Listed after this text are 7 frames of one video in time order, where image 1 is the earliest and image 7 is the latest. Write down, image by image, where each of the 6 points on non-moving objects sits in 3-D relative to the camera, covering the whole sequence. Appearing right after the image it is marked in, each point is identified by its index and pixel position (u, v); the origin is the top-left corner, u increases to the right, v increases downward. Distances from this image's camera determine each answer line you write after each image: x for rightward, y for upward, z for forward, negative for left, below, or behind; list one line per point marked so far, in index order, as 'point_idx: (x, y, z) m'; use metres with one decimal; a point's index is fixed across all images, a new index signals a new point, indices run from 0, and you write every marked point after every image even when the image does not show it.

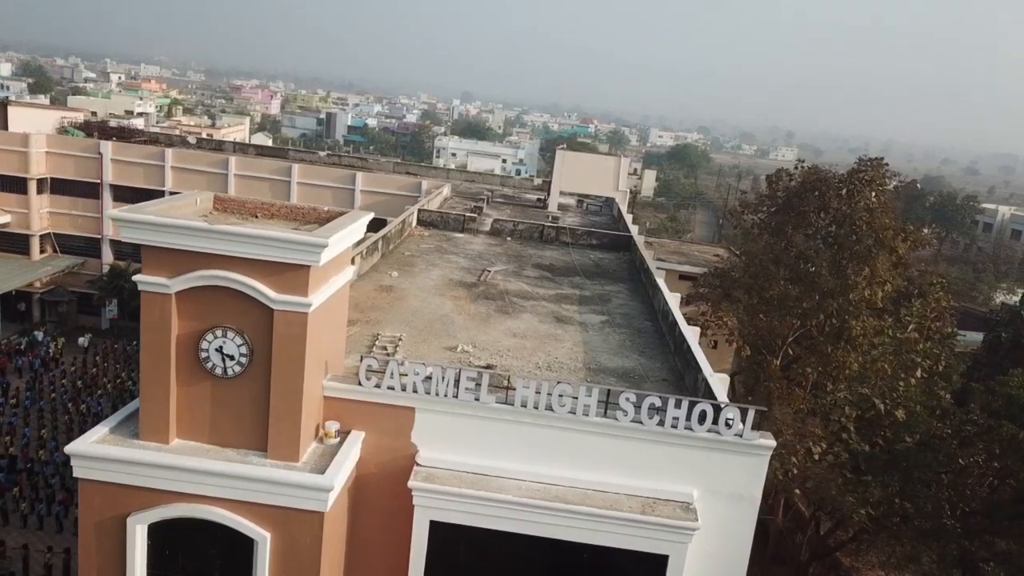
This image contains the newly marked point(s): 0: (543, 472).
0: (+0.4, -2.2, +9.1) m
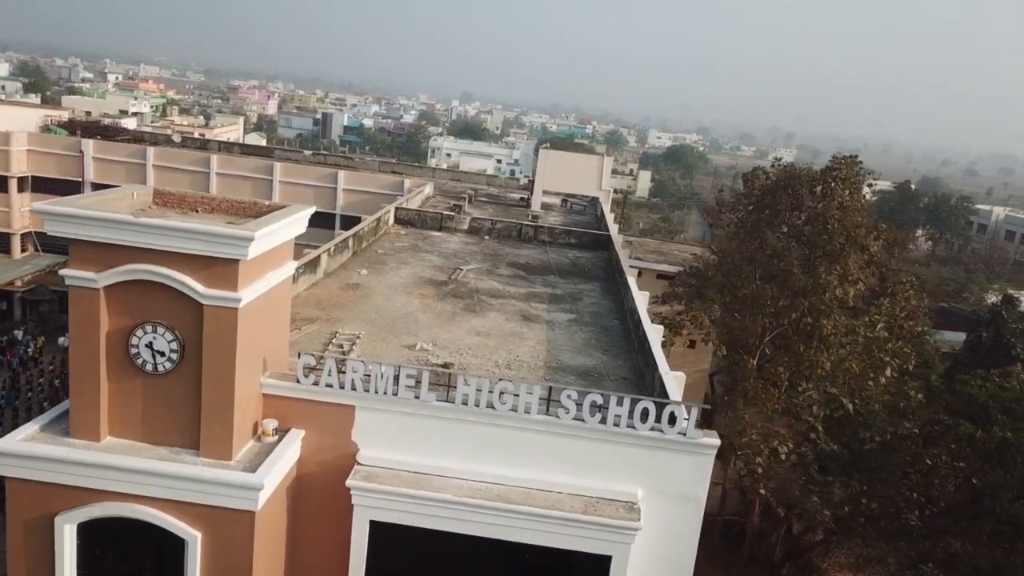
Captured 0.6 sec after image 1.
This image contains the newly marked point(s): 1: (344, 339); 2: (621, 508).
0: (-0.3, -2.2, +8.9) m
1: (-2.8, -0.9, +12.7) m
2: (+1.2, -2.5, +8.7) m
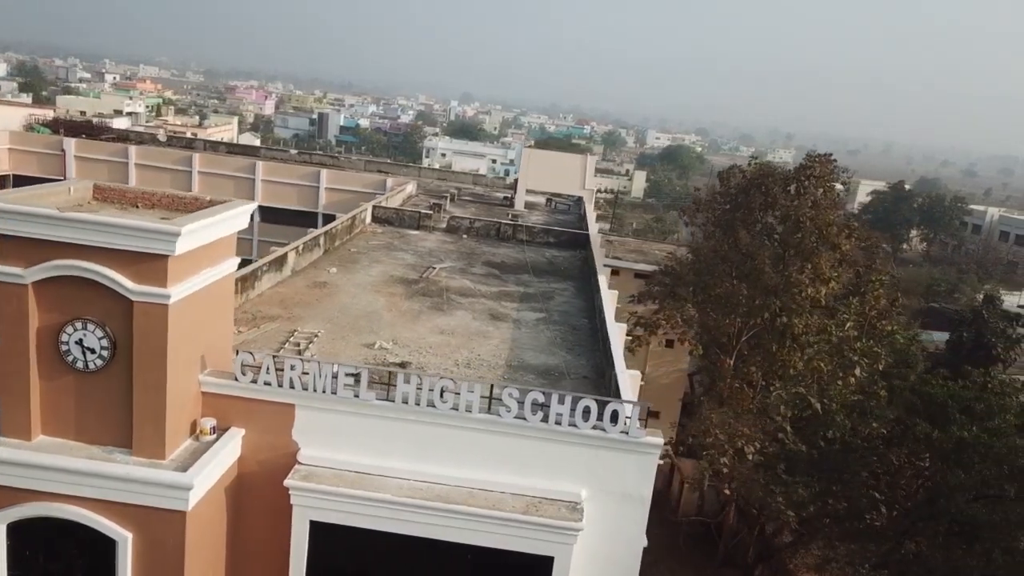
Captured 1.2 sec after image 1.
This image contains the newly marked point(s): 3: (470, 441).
0: (-1.0, -2.1, +8.8) m
1: (-3.5, -0.8, +12.6) m
2: (+0.6, -2.5, +8.6) m
3: (-0.5, -1.7, +8.7) m
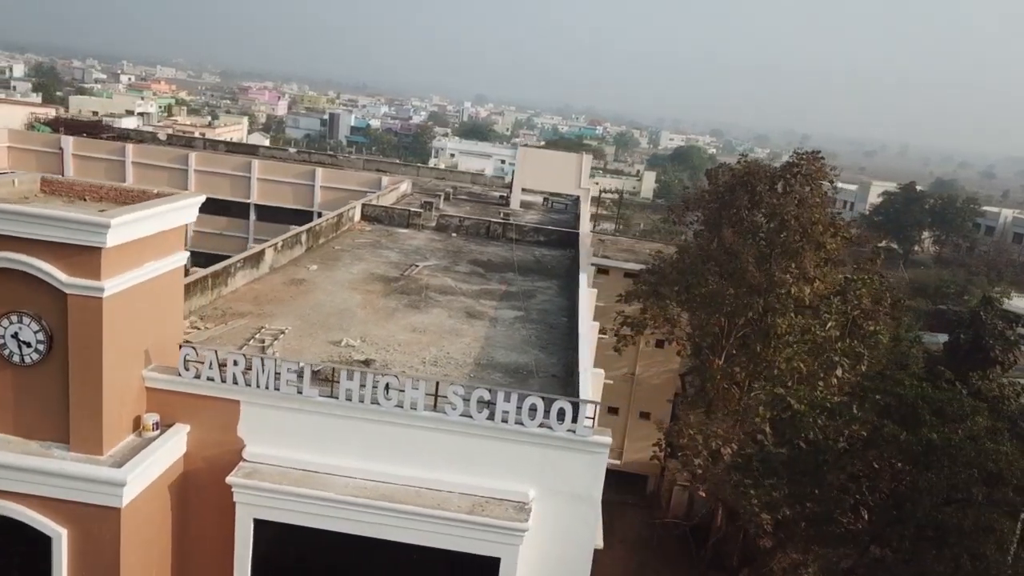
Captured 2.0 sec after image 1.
0: (-1.6, -2.1, +8.6) m
1: (-4.0, -0.8, +12.5) m
2: (0.0, -2.4, +8.4) m
3: (-1.1, -1.7, +8.5) m
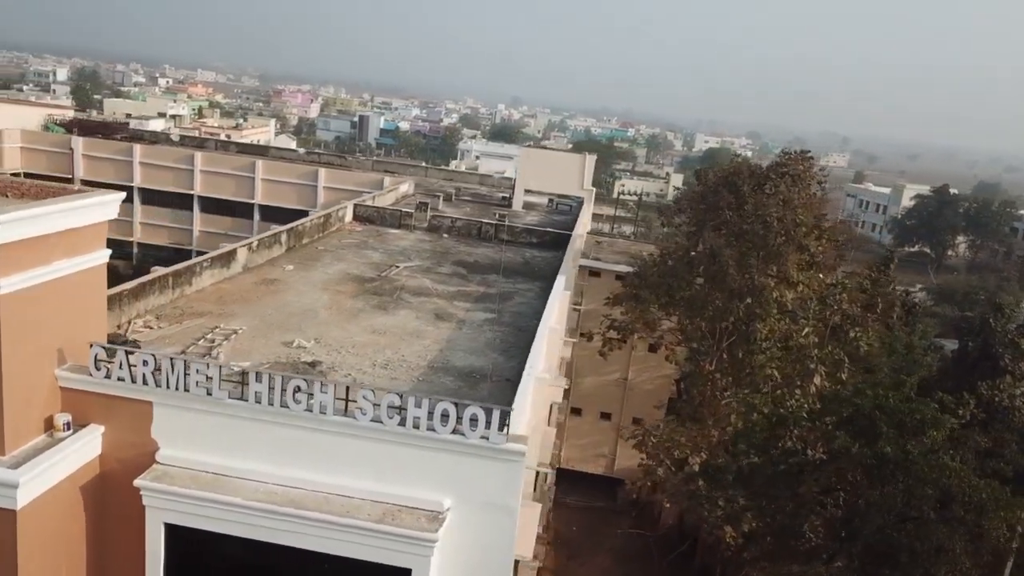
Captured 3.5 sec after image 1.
0: (-2.5, -2.1, +8.4) m
1: (-4.7, -0.8, +12.3) m
2: (-1.0, -2.4, +8.1) m
3: (-2.0, -1.7, +8.3) m
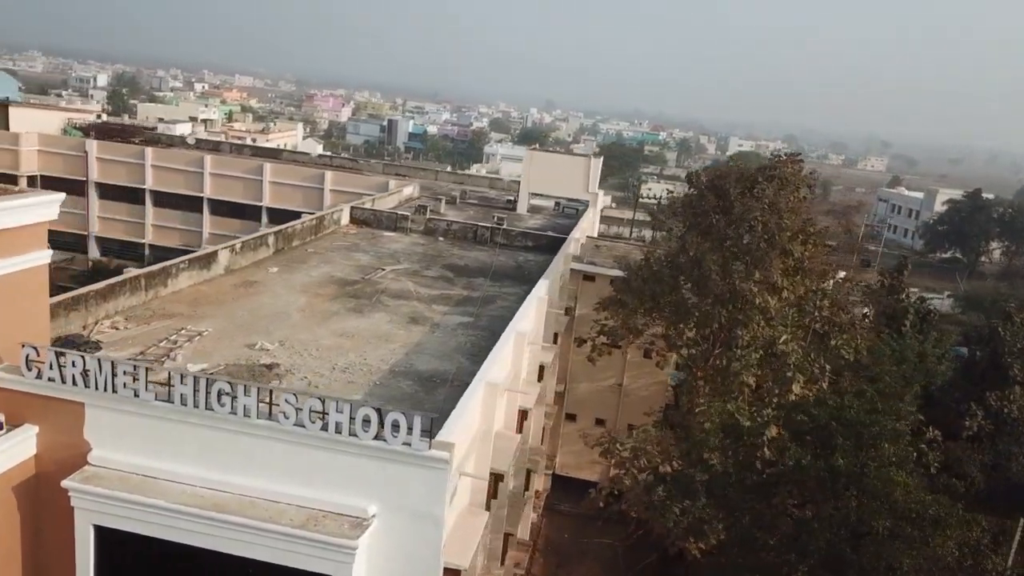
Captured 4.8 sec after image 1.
0: (-3.3, -2.1, +8.3) m
1: (-5.3, -0.8, +12.4) m
2: (-1.7, -2.5, +8.0) m
3: (-2.8, -1.7, +8.2) m
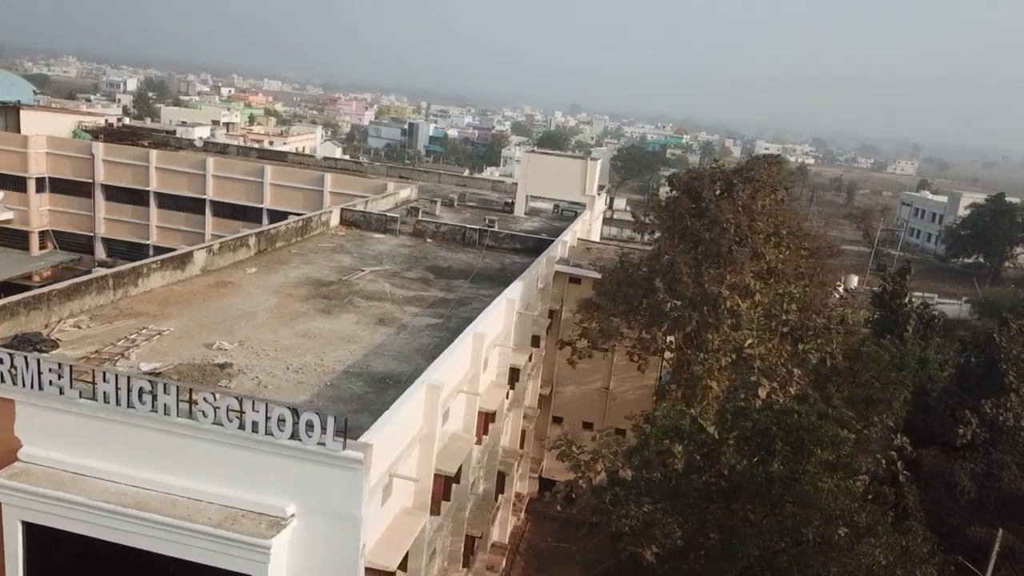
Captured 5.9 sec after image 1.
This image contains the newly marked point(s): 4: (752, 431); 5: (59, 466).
0: (-4.1, -2.1, +8.4) m
1: (-6.1, -0.8, +12.5) m
2: (-2.6, -2.5, +8.0) m
3: (-3.6, -1.7, +8.2) m
4: (+3.5, -1.9, +10.5) m
5: (-5.1, -2.0, +8.5) m
